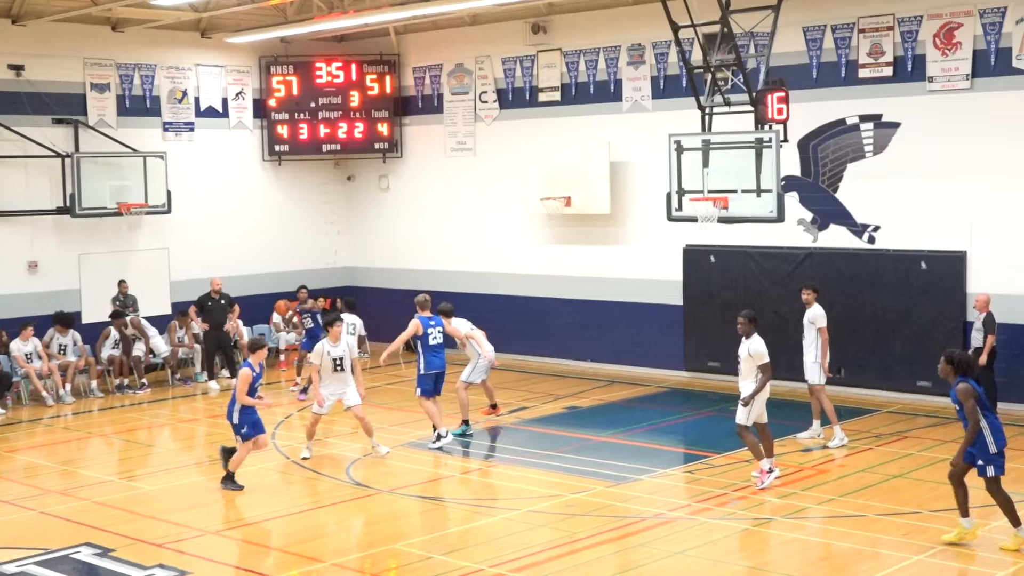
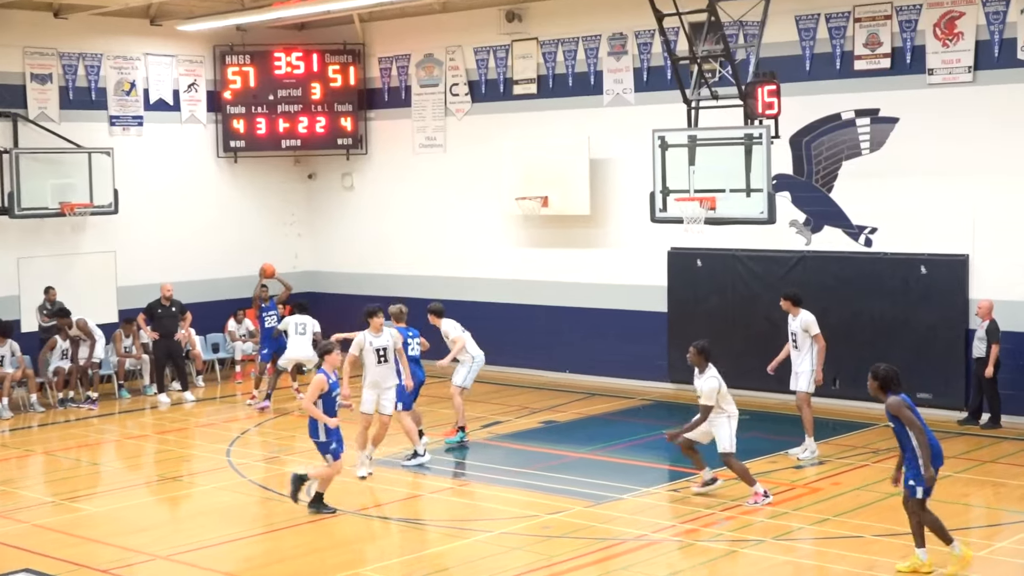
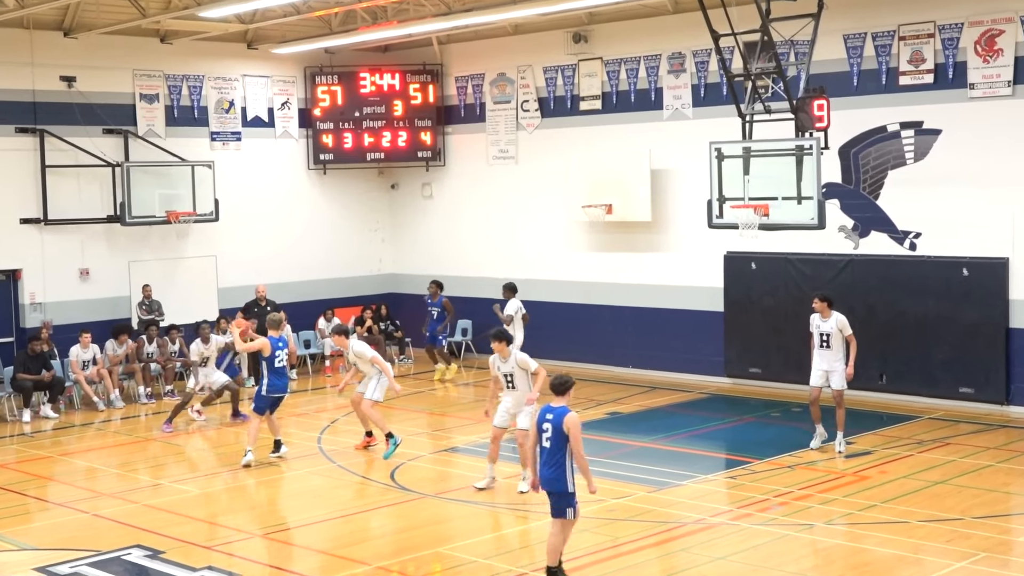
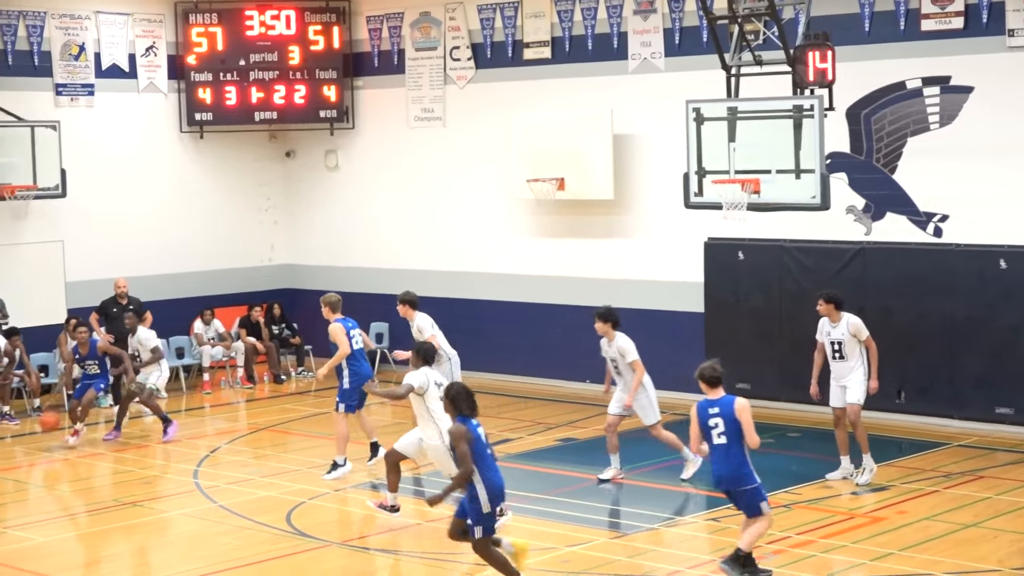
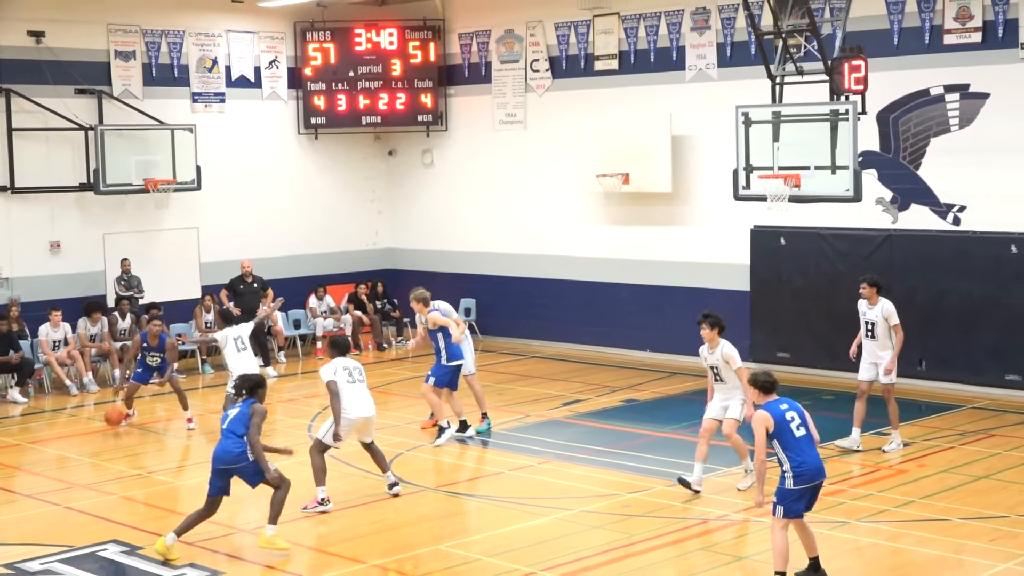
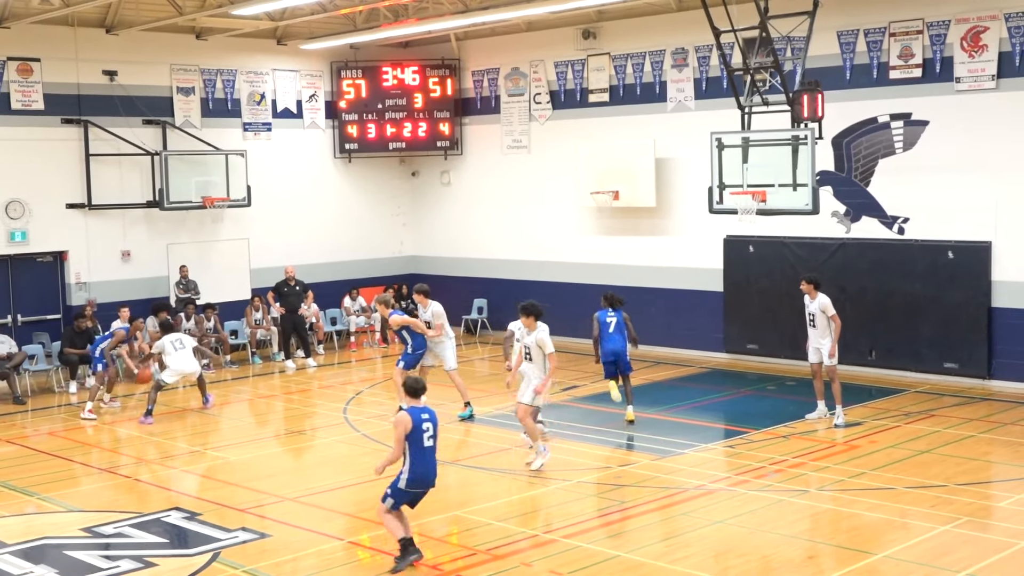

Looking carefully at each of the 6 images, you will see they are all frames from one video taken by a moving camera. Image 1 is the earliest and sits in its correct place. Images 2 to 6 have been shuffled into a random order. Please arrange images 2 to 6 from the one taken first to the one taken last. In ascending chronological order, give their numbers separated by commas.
2, 4, 5, 6, 3
